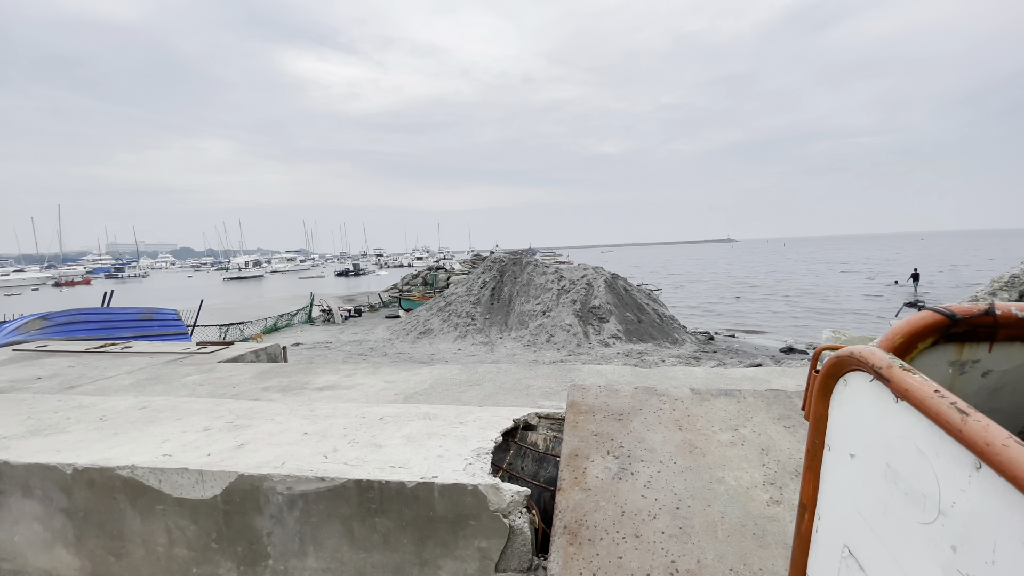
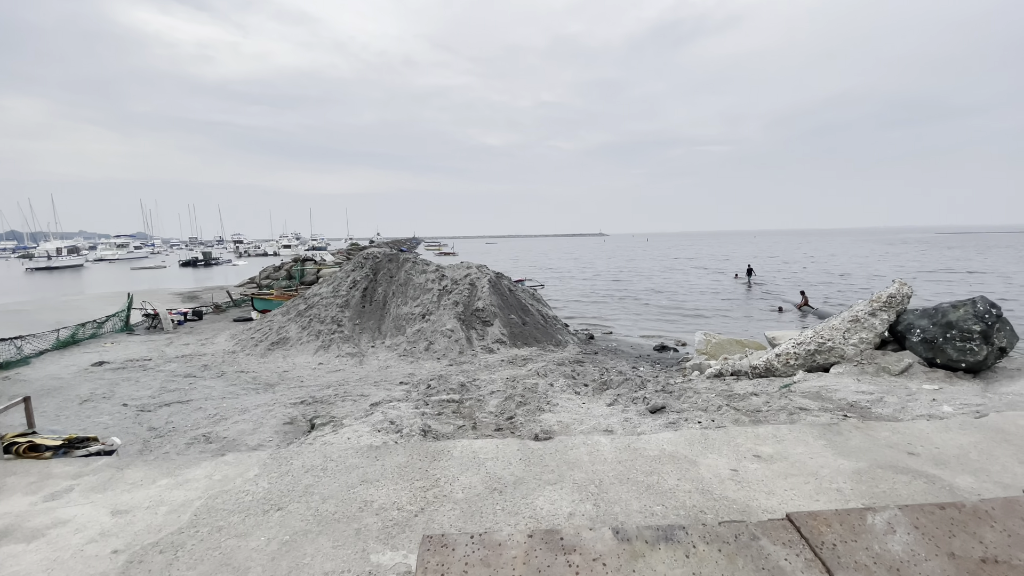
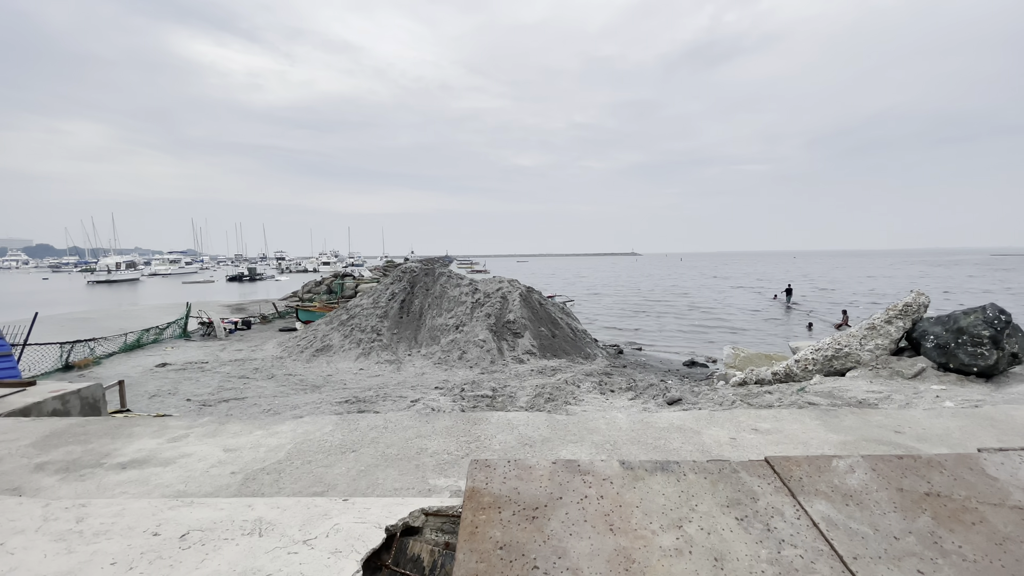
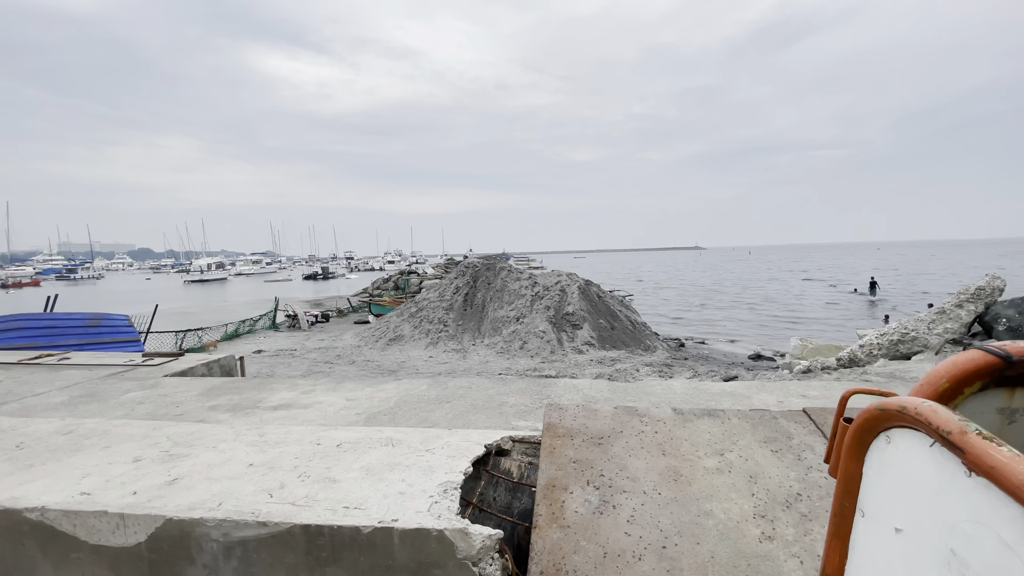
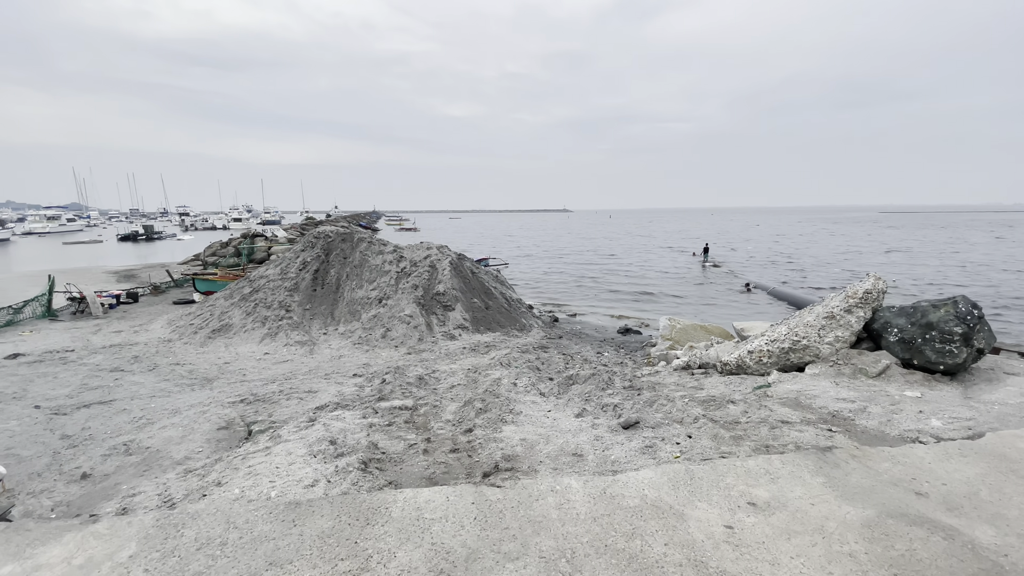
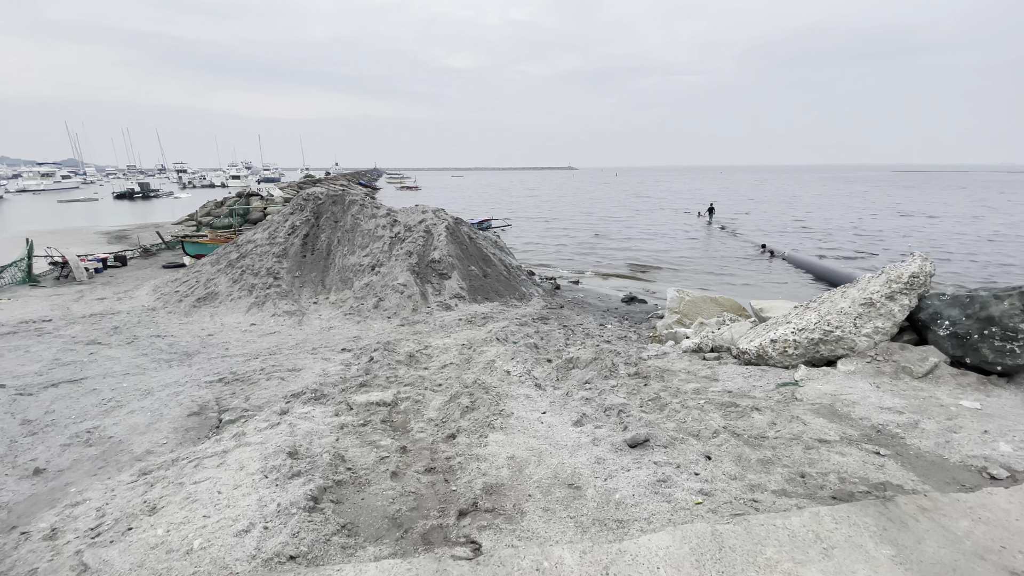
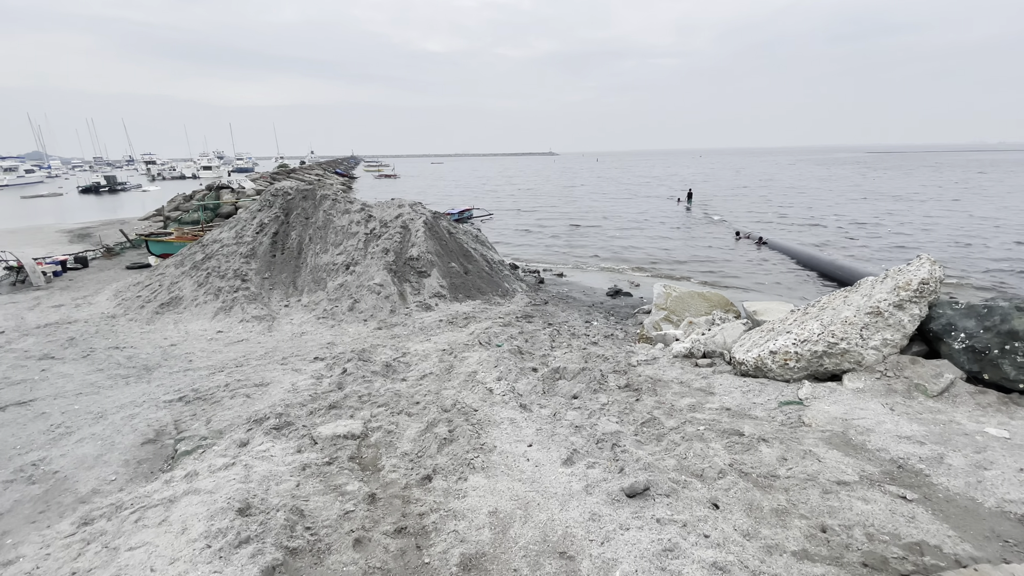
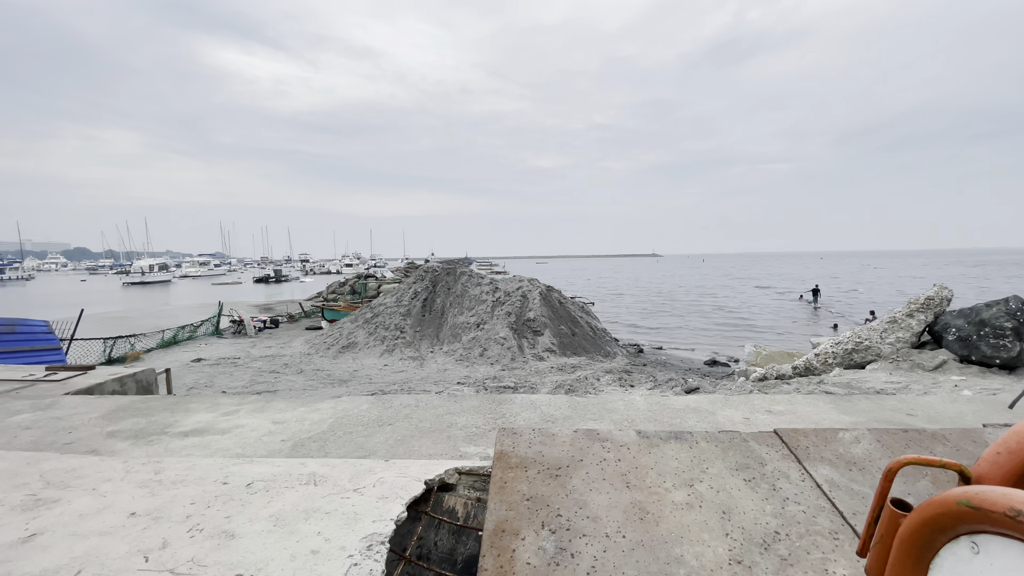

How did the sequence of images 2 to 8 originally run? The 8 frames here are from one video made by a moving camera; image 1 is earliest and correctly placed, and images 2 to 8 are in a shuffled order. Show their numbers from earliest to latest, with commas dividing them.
4, 8, 3, 2, 5, 6, 7
